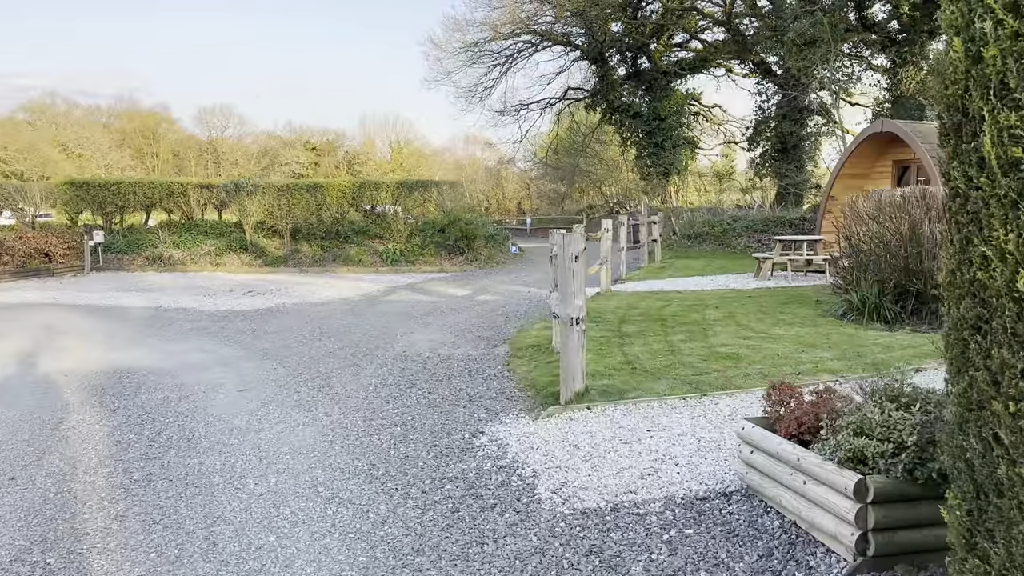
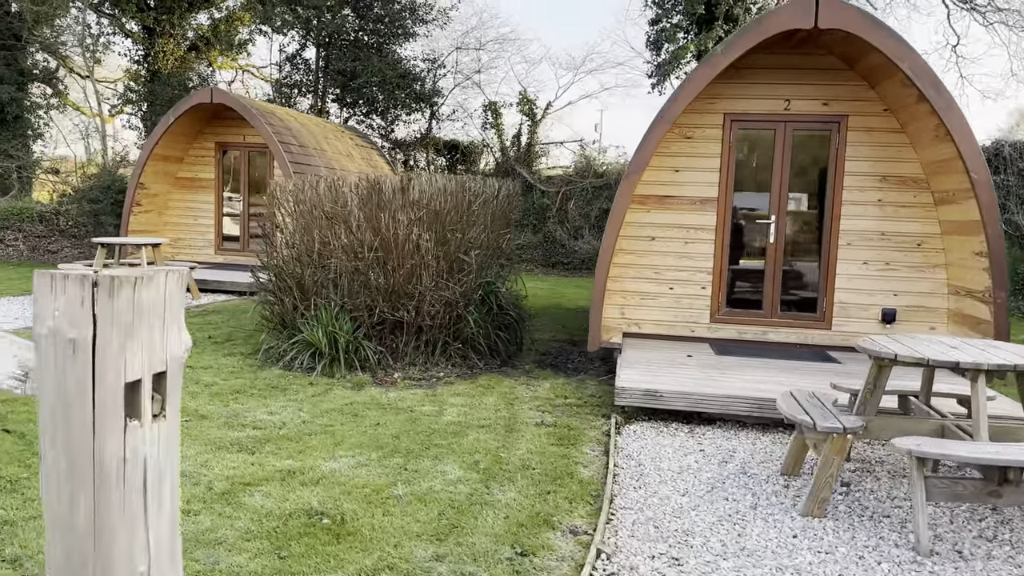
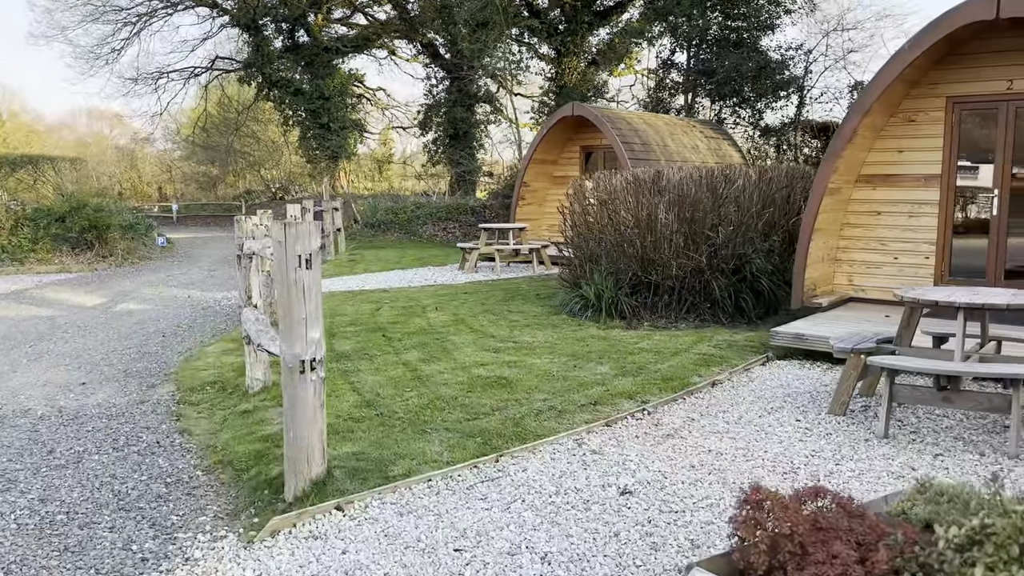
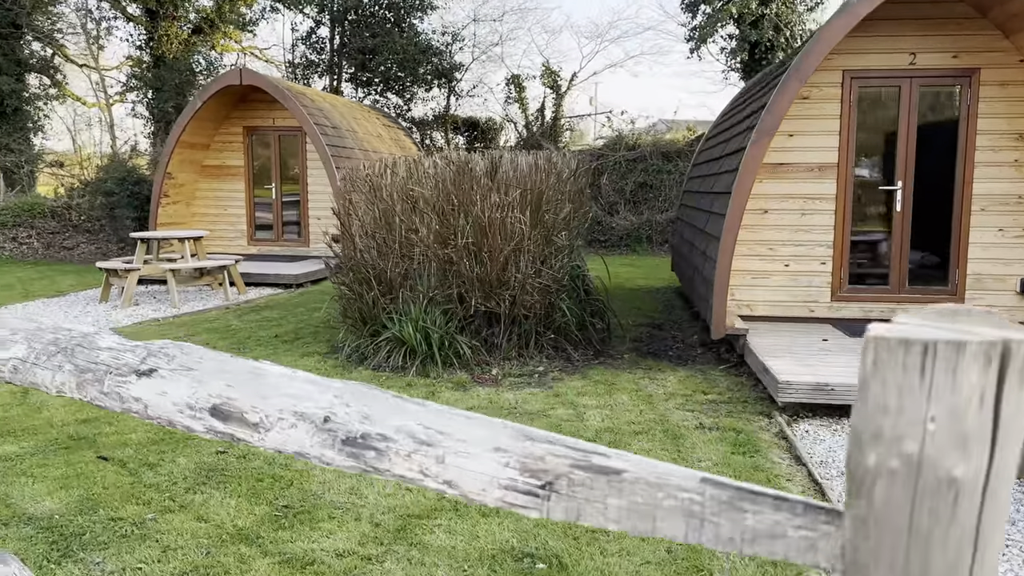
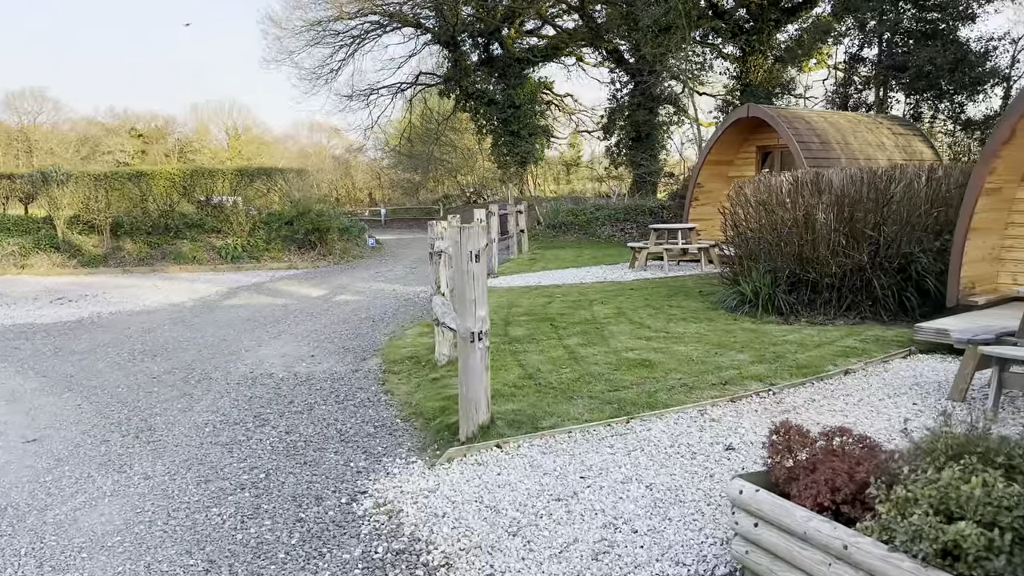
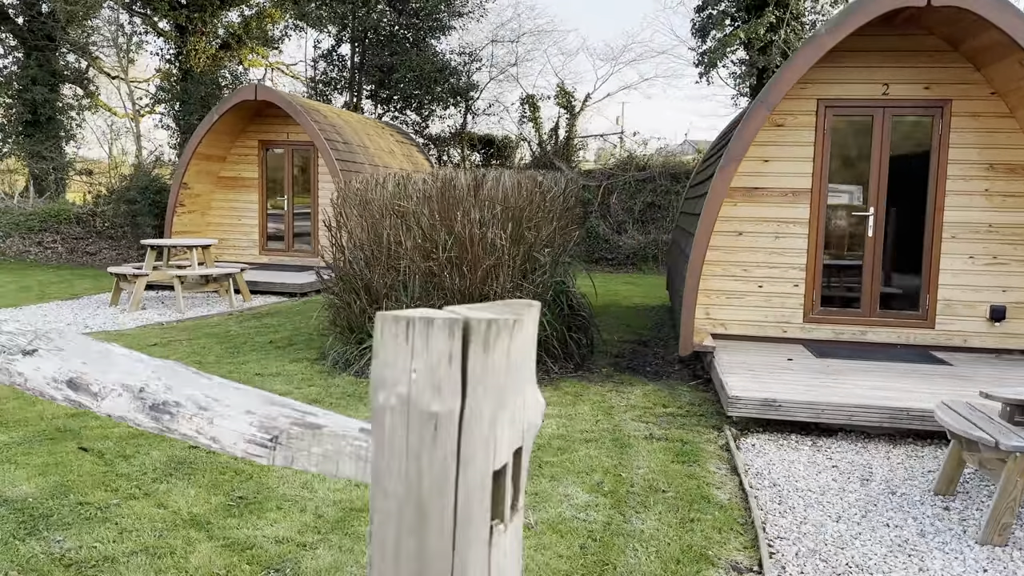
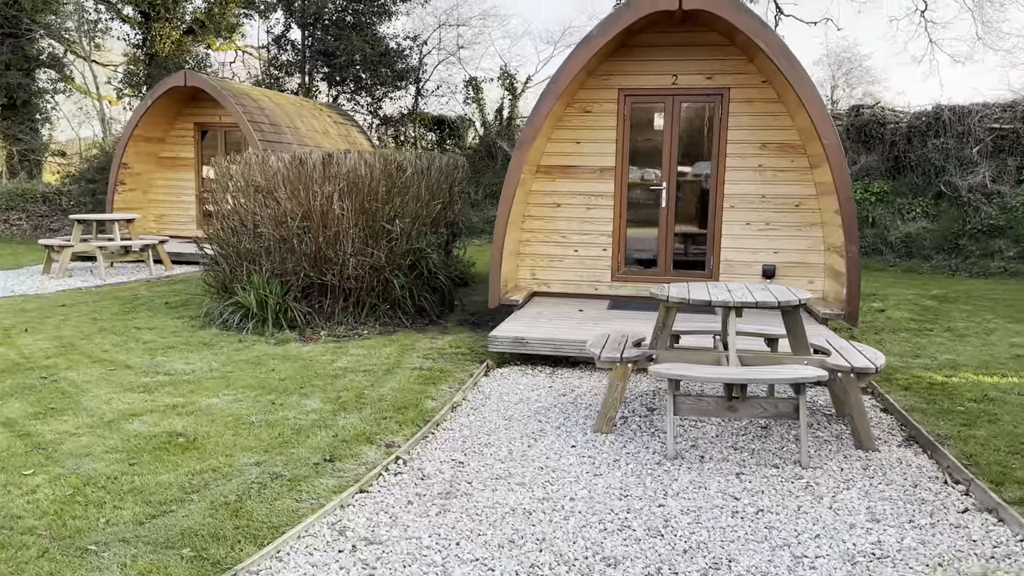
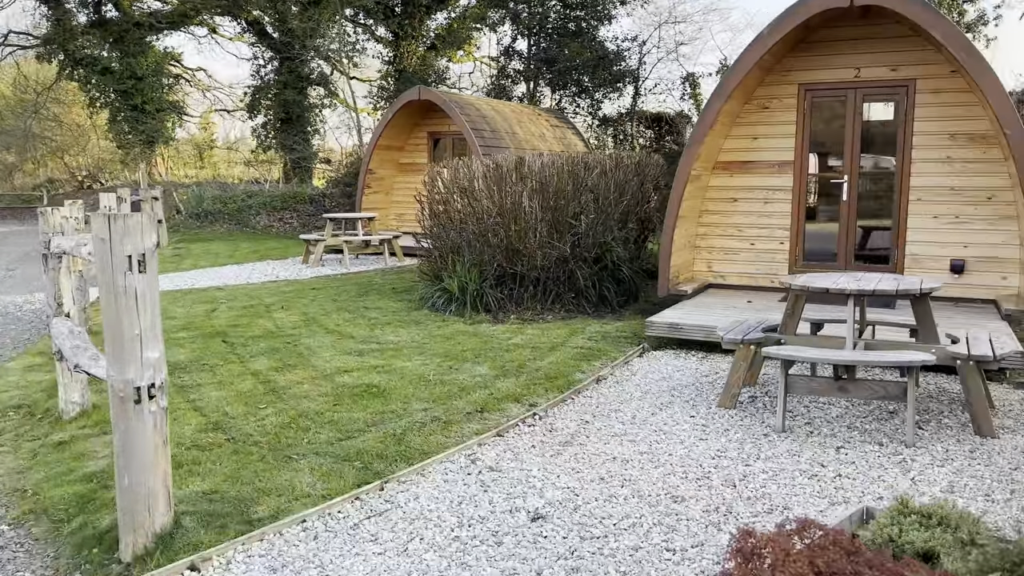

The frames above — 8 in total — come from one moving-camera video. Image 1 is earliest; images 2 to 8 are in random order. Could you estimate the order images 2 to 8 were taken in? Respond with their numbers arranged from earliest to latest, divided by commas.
5, 3, 8, 7, 2, 6, 4
